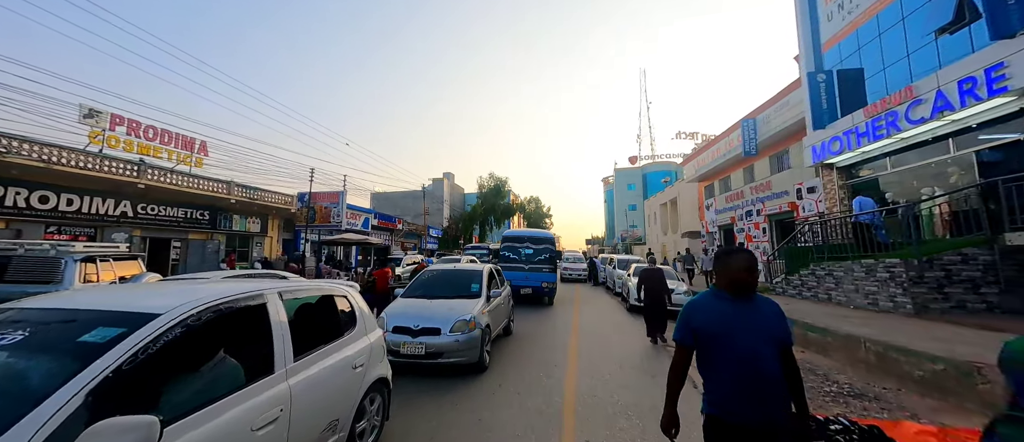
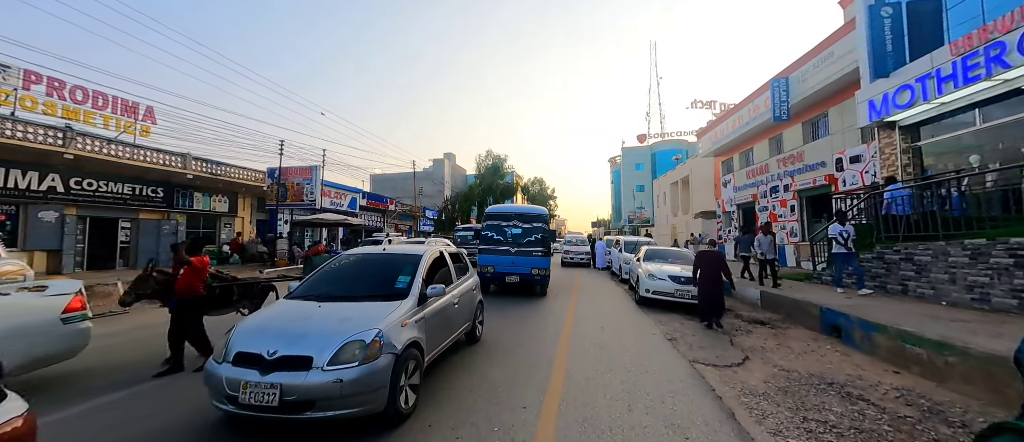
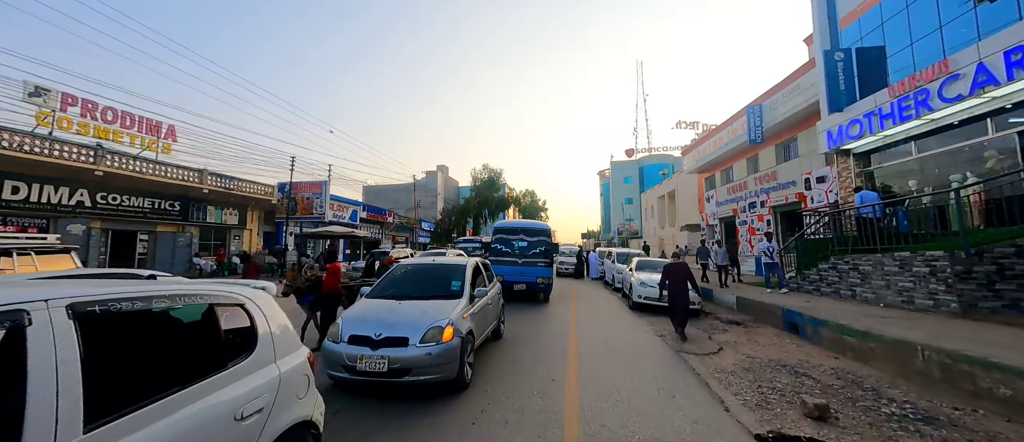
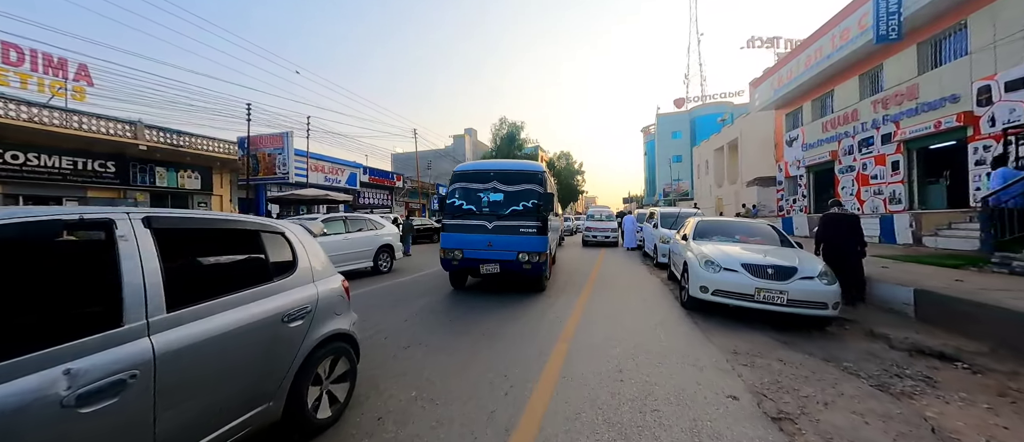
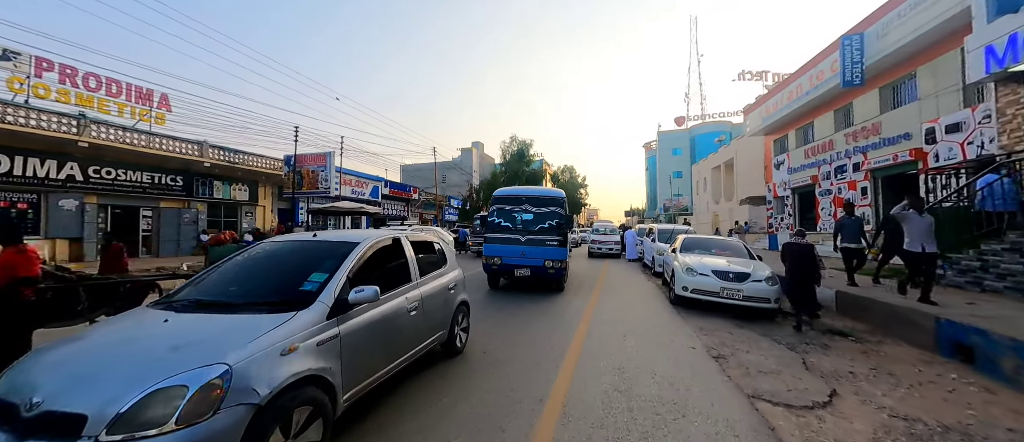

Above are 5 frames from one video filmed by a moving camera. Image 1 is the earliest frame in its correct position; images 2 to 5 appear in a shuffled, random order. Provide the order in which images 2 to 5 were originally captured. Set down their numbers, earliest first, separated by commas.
3, 2, 5, 4
